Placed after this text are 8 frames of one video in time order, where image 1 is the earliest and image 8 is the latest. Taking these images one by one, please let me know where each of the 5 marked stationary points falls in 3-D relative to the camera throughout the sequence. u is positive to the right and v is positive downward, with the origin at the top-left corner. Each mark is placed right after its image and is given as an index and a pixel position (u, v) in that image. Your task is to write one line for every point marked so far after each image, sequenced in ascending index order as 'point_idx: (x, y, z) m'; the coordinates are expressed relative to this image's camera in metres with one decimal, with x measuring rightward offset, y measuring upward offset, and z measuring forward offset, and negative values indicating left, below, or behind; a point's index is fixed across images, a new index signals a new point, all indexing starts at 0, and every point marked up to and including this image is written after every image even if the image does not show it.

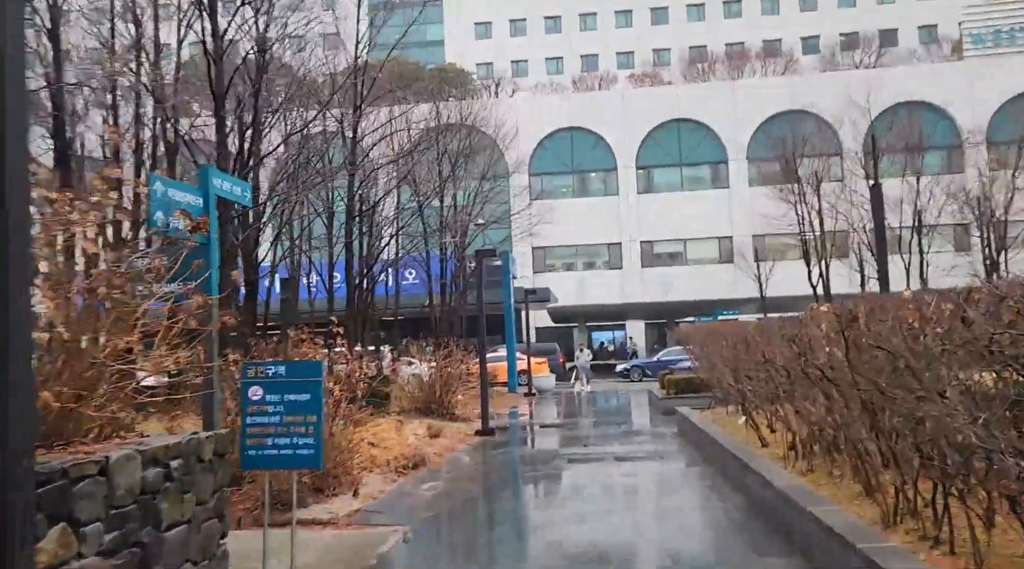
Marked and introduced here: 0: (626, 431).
0: (+2.0, -2.5, +16.0) m
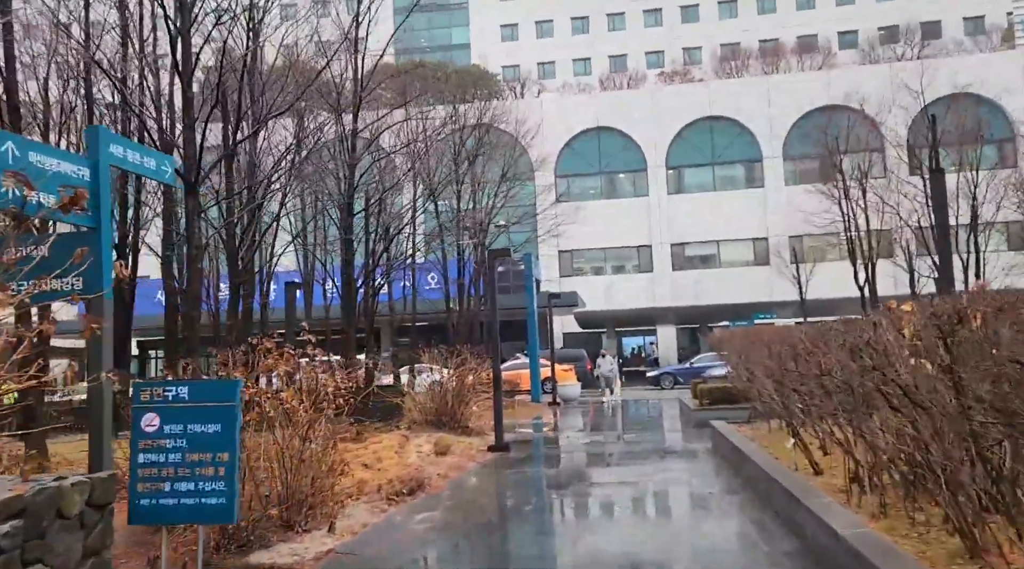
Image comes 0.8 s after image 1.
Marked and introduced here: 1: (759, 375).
0: (+2.3, -2.5, +14.6) m
1: (+2.9, -1.1, +11.0) m
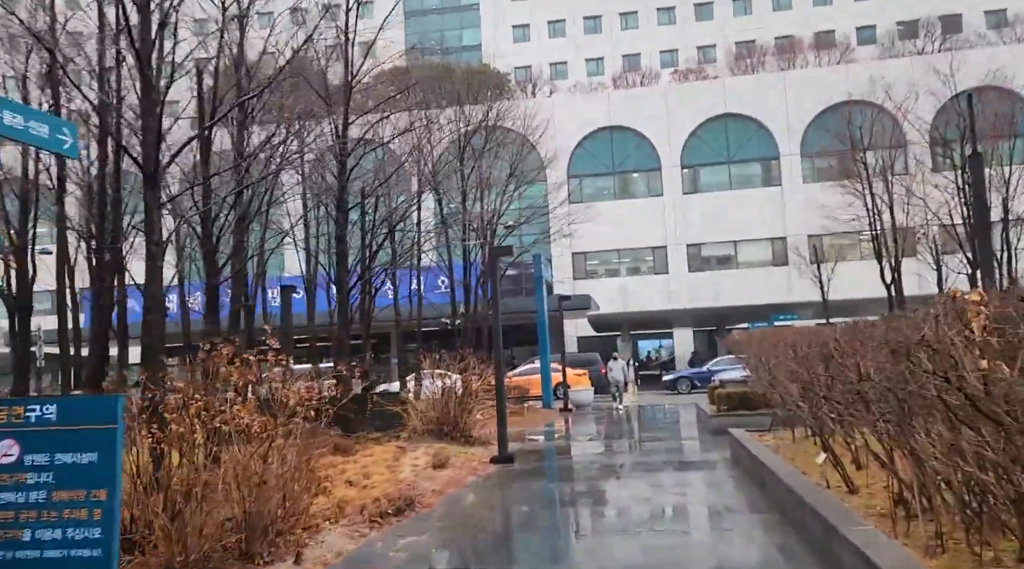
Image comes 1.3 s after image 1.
0: (+2.4, -2.5, +13.7) m
1: (+2.9, -1.0, +10.1) m
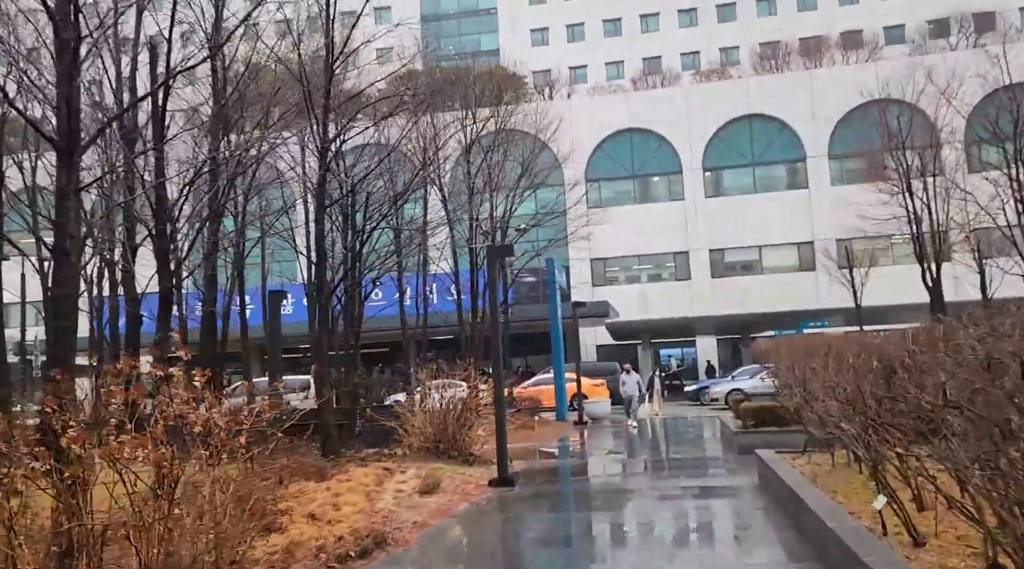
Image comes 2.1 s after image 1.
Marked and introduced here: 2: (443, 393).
0: (+2.4, -2.5, +12.2) m
1: (+2.8, -1.0, +8.7) m
2: (-1.0, -1.6, +13.7) m
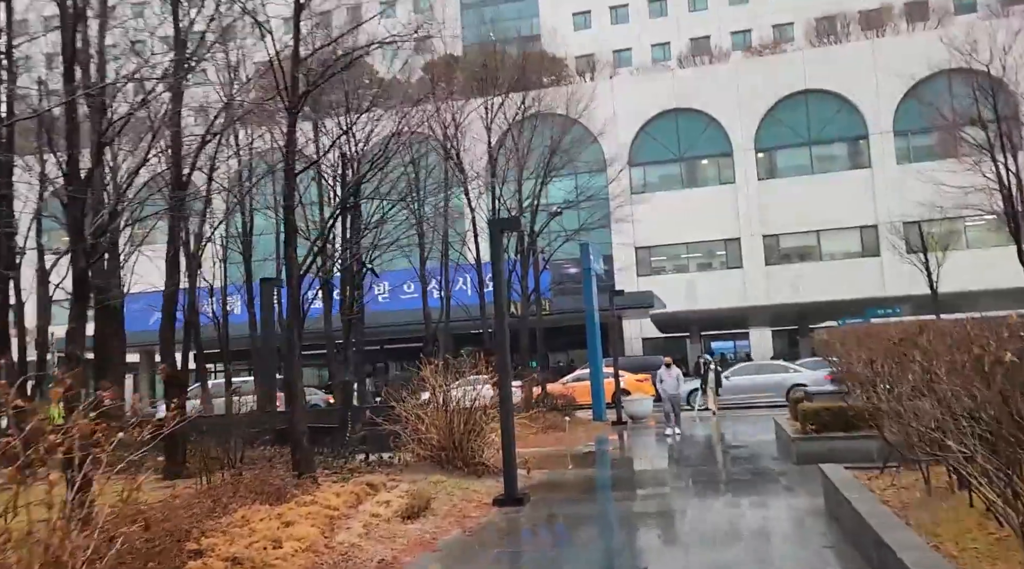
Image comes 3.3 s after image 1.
0: (+2.5, -2.3, +10.1) m
1: (+2.8, -0.8, +6.5) m
2: (-0.8, -1.4, +11.8) m
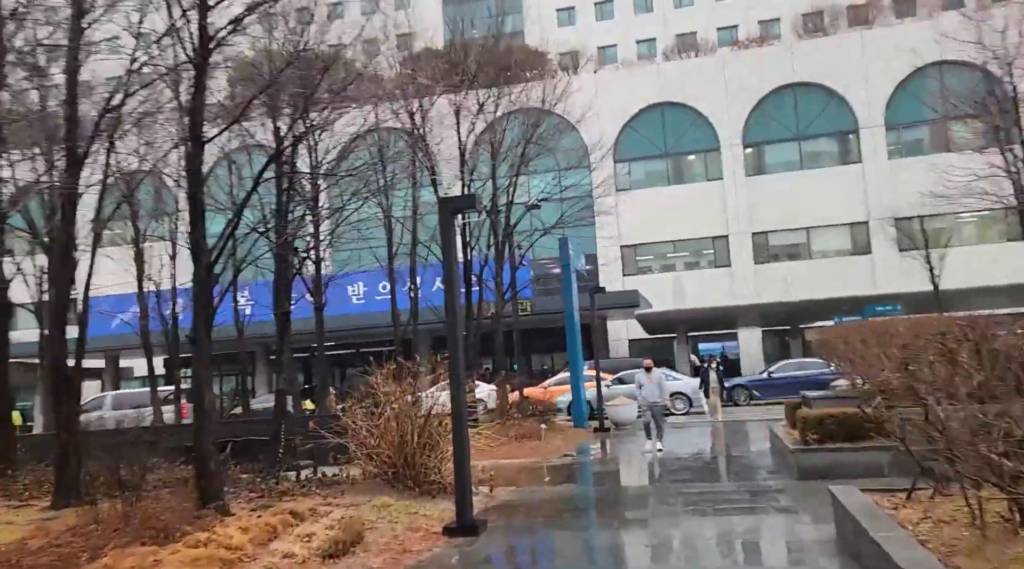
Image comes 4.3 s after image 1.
0: (+2.1, -2.2, +8.7) m
1: (+2.4, -0.7, +5.1) m
2: (-1.2, -1.3, +10.3) m
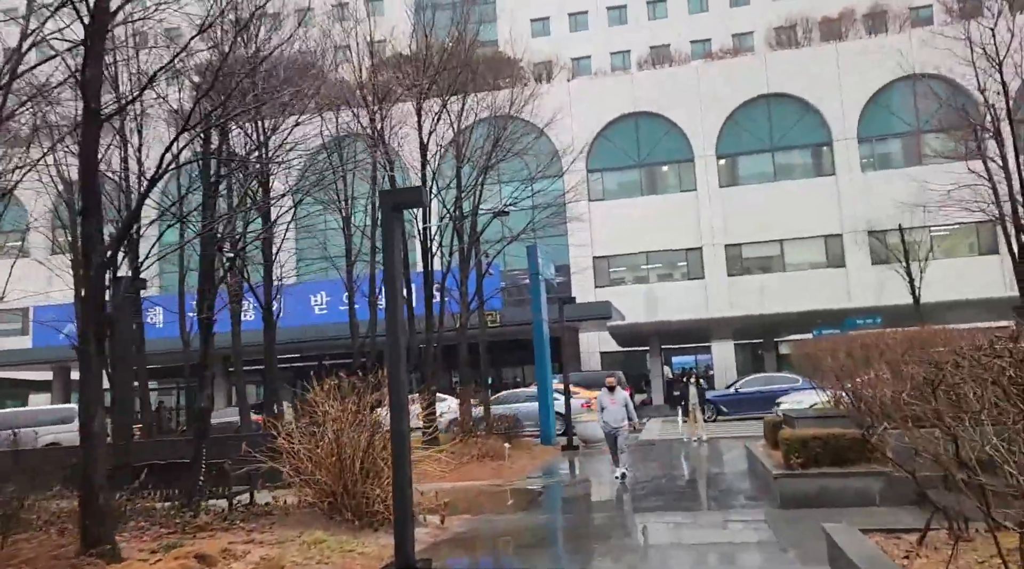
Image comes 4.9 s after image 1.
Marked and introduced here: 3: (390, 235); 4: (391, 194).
0: (+1.7, -2.2, +7.7) m
1: (+2.1, -0.7, +4.1) m
2: (-1.7, -1.4, +9.2) m
3: (-1.0, +0.4, +7.8) m
4: (-1.0, +0.7, +7.8) m
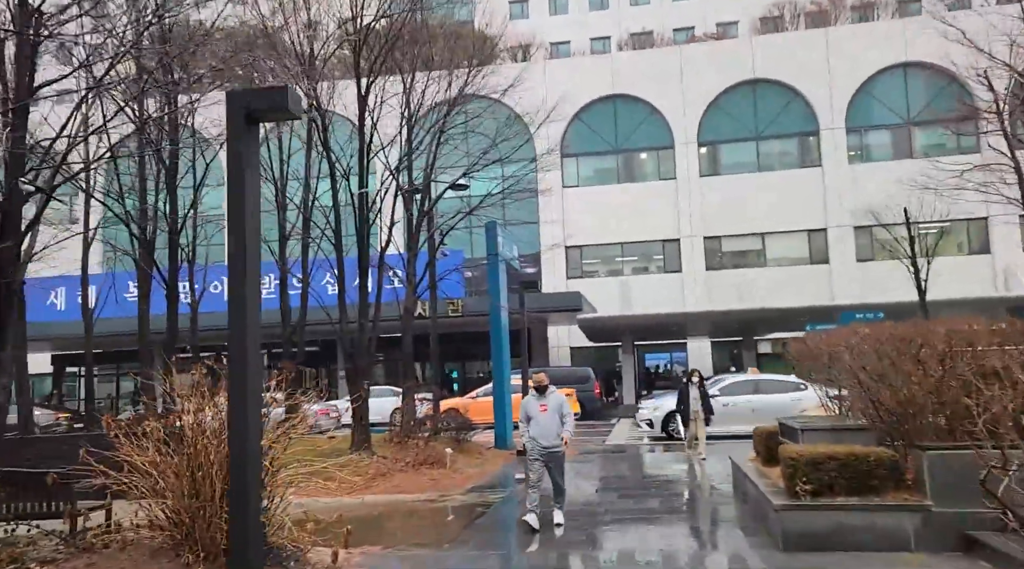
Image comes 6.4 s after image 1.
0: (+1.1, -2.0, +5.4) m
1: (+1.6, -0.5, +1.8) m
2: (-2.3, -1.0, +6.8) m
3: (-1.6, +0.7, +5.4) m
4: (-1.5, +1.0, +5.4) m
